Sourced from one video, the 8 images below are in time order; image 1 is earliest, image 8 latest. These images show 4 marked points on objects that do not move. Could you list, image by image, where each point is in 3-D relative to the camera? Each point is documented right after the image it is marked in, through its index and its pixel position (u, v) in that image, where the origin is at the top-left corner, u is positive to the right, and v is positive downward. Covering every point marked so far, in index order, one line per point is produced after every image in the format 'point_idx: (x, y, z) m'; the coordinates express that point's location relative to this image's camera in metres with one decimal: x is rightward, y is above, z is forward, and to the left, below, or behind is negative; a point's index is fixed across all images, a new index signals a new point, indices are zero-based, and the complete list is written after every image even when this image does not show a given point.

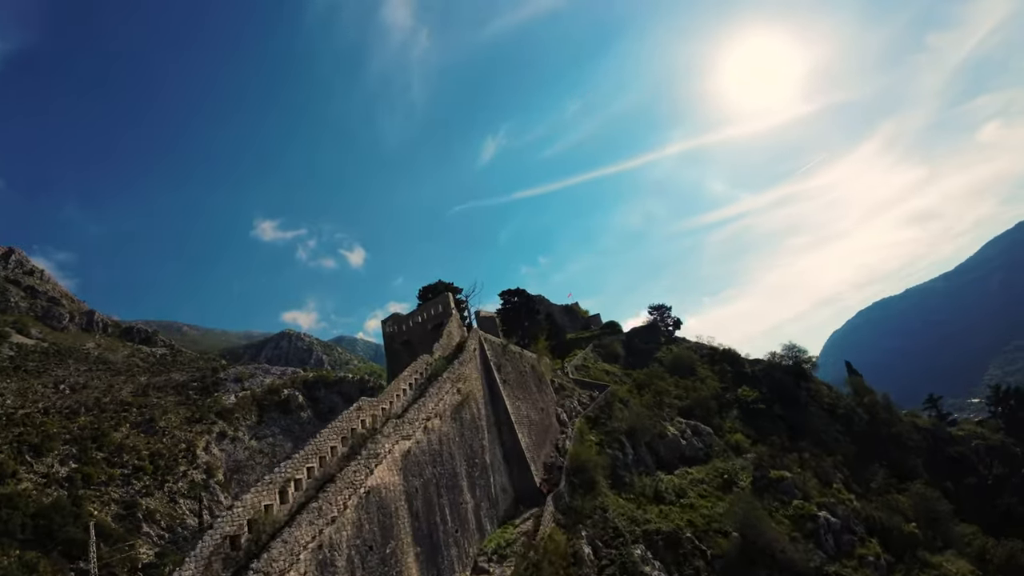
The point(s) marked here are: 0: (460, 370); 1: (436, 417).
0: (-1.6, -2.5, +18.3) m
1: (-2.0, -3.4, +15.8) m
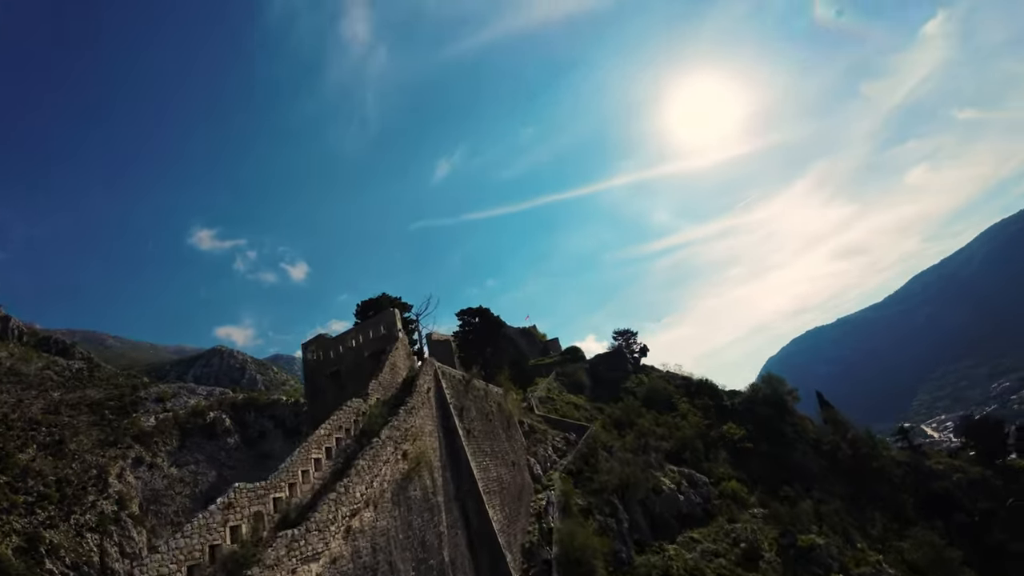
0: (-2.1, -2.7, +12.3) m
1: (-2.3, -3.5, +9.8) m
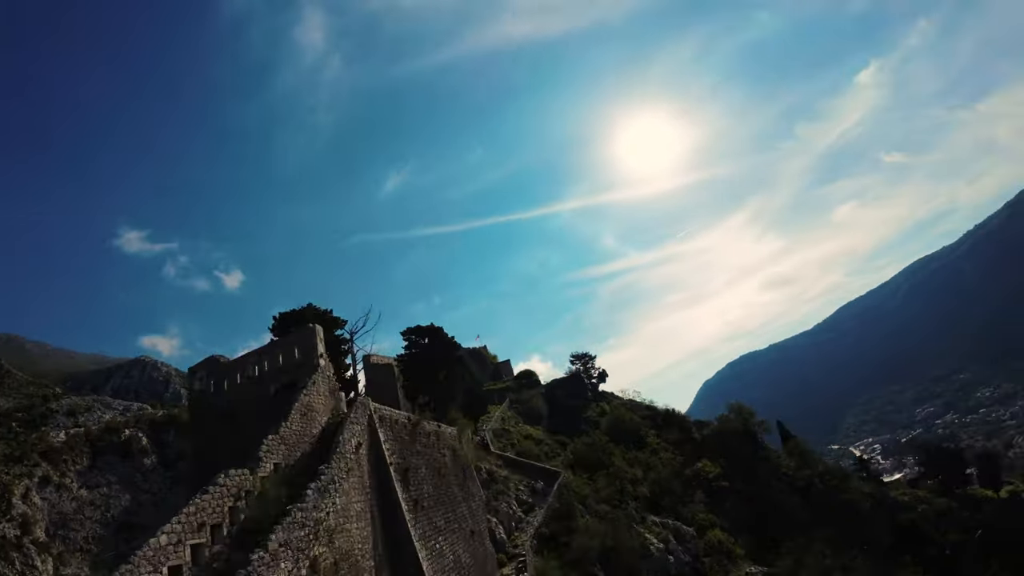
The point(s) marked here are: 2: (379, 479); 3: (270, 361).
0: (-2.4, -2.8, +7.7) m
1: (-2.4, -3.5, +5.1) m
2: (-2.2, -3.1, +10.0) m
3: (-5.1, -1.5, +12.8) m
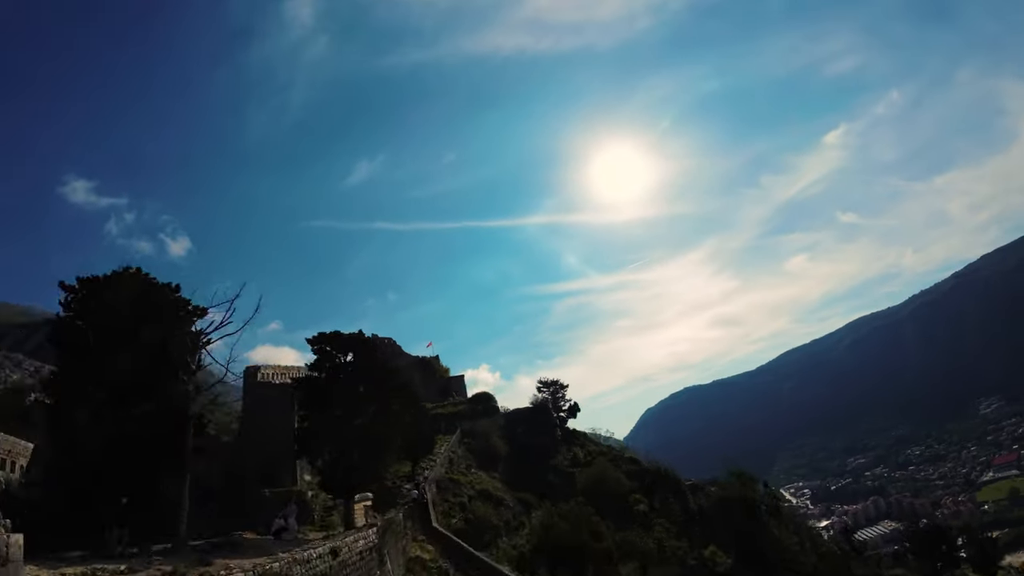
0: (-2.0, -2.3, -0.6) m
1: (-1.9, -3.0, -3.2) m
2: (-1.9, -2.7, +1.6) m
3: (-4.8, -0.8, +4.3) m
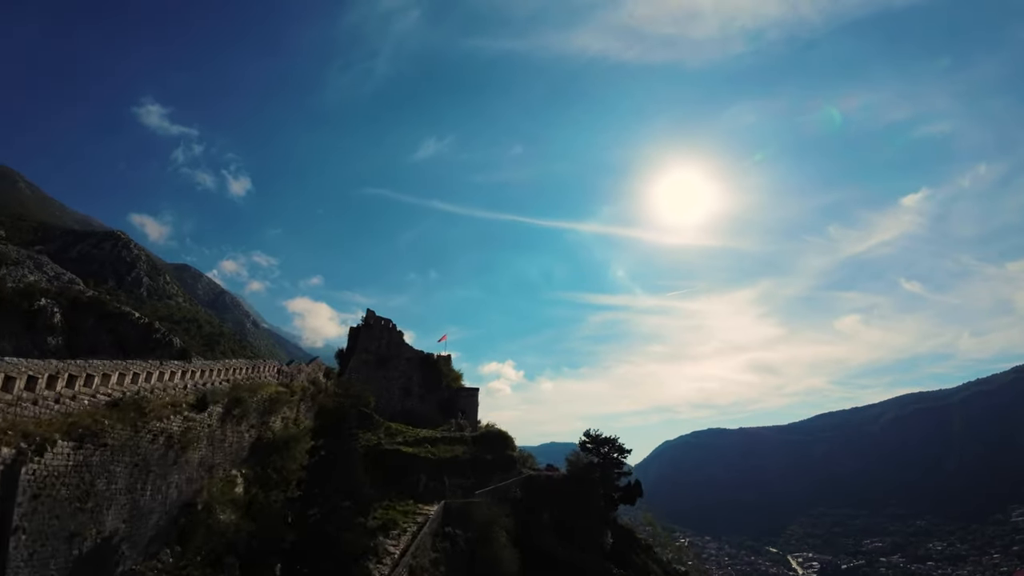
0: (-2.5, -1.5, -14.7) m
1: (-2.7, -2.2, -17.3) m
2: (-2.4, -1.9, -12.4) m
3: (-4.6, +0.5, -9.6) m
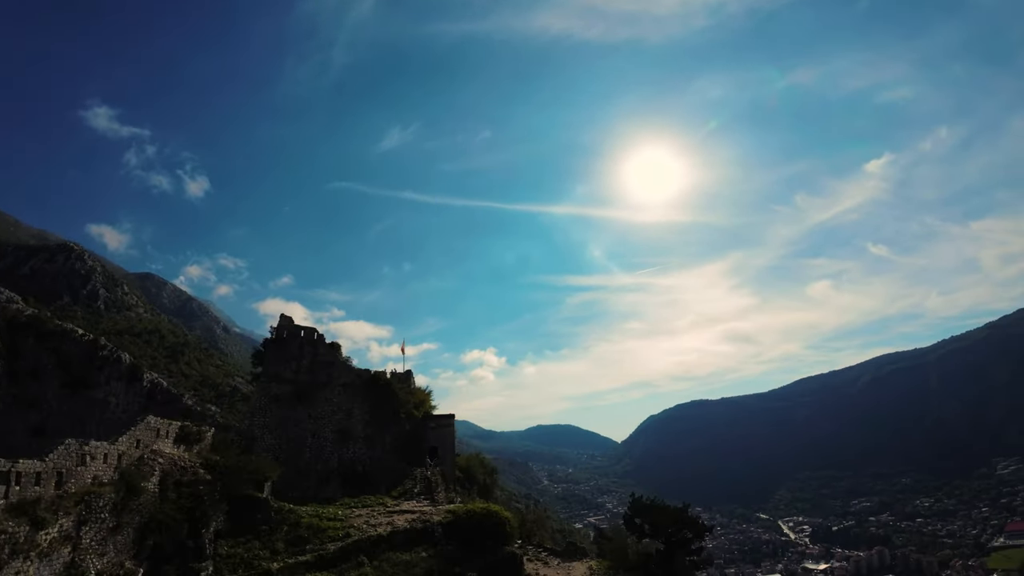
0: (-1.3, -2.2, -25.2) m
1: (-1.4, -2.9, -27.8) m
2: (-1.2, -2.5, -22.9) m
3: (-3.7, -0.2, -20.3) m
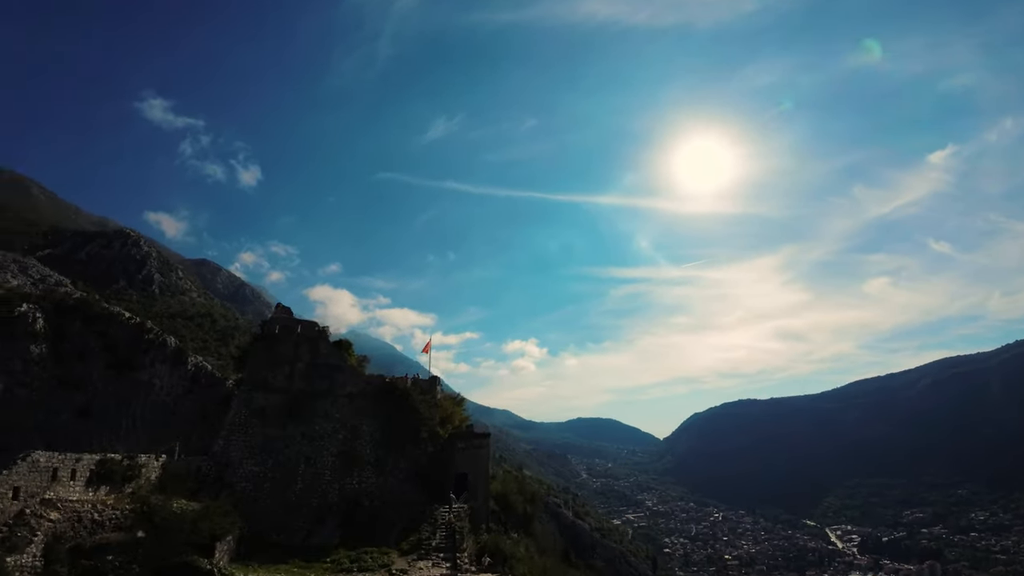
0: (-3.4, -2.7, -30.2) m
1: (-3.7, -3.5, -32.7) m
2: (-3.2, -3.0, -27.9) m
3: (-5.4, -0.6, -25.1) m
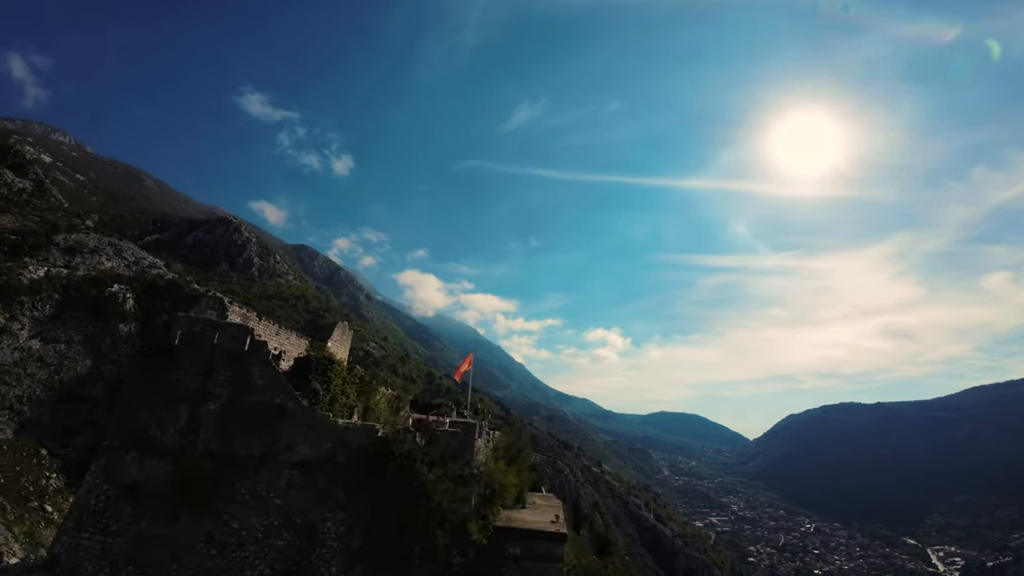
0: (-9.3, -3.8, -36.8) m
1: (-9.9, -4.6, -39.3) m
2: (-8.8, -4.1, -34.6) m
3: (-10.6, -1.5, -31.6) m
